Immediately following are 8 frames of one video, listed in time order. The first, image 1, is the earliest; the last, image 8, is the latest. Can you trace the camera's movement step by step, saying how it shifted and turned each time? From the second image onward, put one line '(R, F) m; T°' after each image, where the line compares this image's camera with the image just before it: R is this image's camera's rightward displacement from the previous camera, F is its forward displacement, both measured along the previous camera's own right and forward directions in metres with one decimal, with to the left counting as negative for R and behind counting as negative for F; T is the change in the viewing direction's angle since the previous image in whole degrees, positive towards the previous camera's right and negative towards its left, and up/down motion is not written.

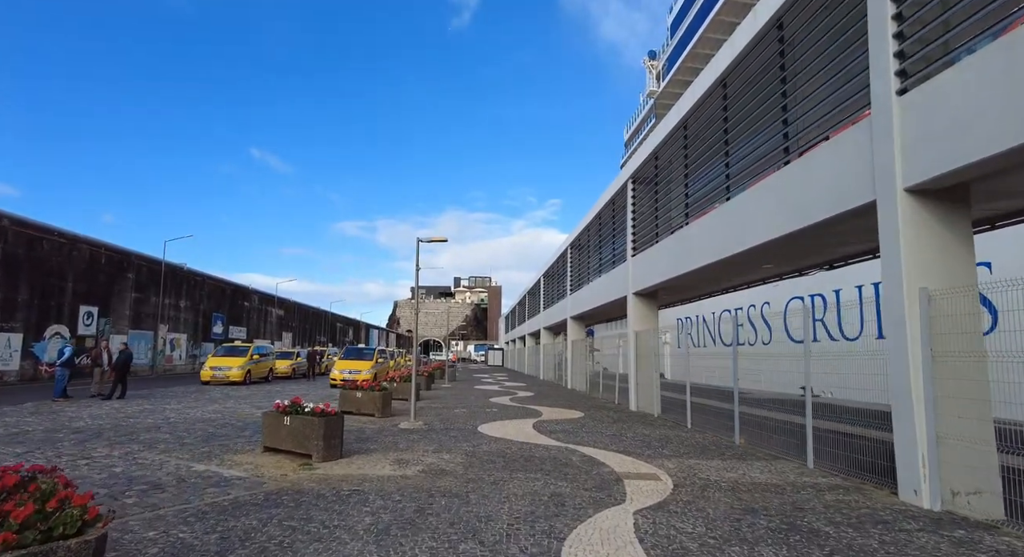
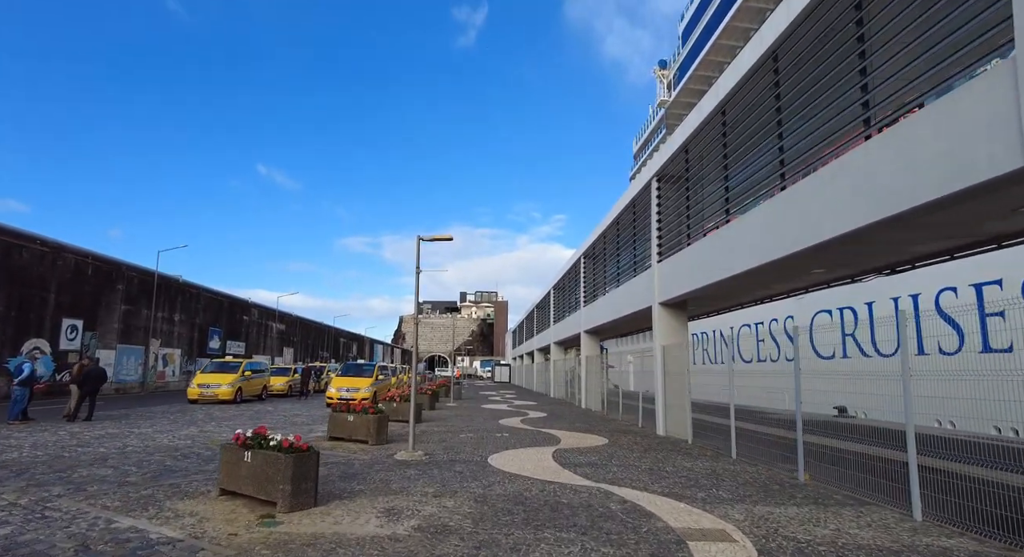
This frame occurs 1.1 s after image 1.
(-0.2, +1.6) m; -1°
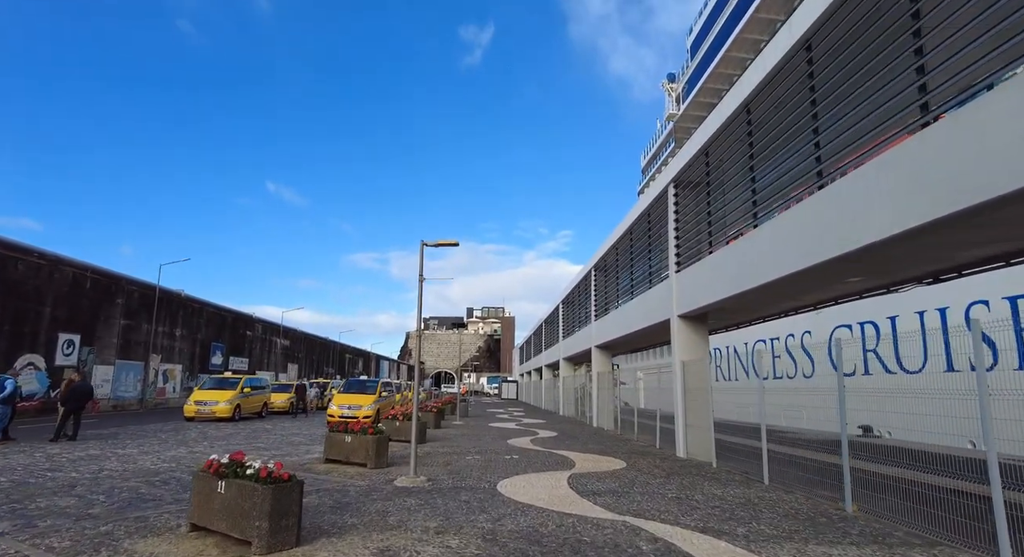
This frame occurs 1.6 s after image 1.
(-0.1, +0.8) m; -1°
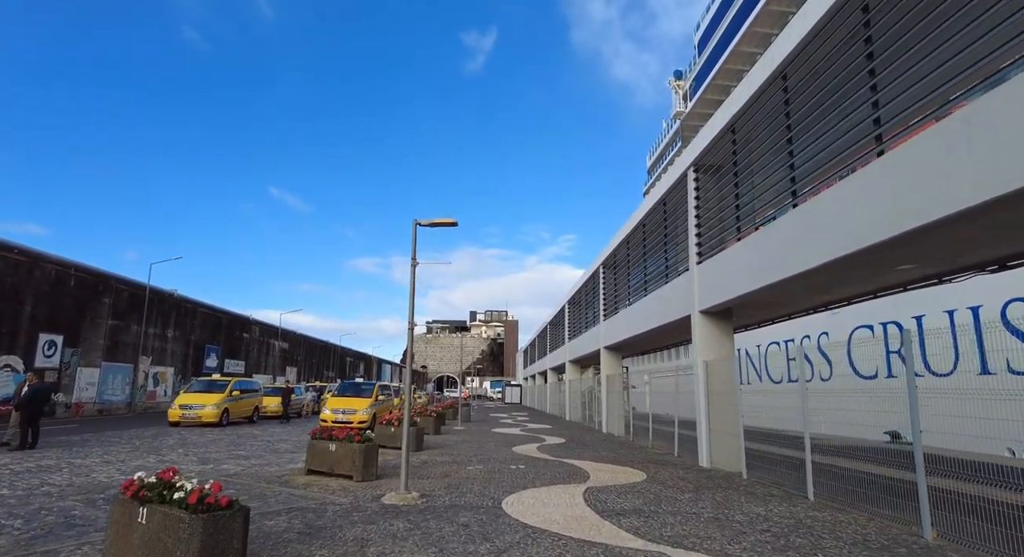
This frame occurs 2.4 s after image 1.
(-0.1, +1.2) m; 0°
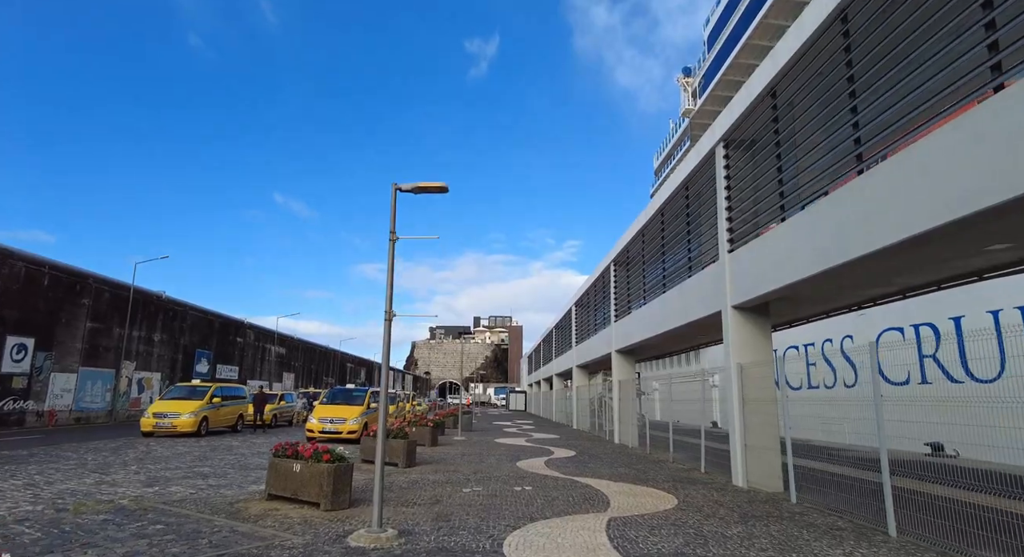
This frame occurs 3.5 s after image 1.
(0.0, +1.6) m; 0°
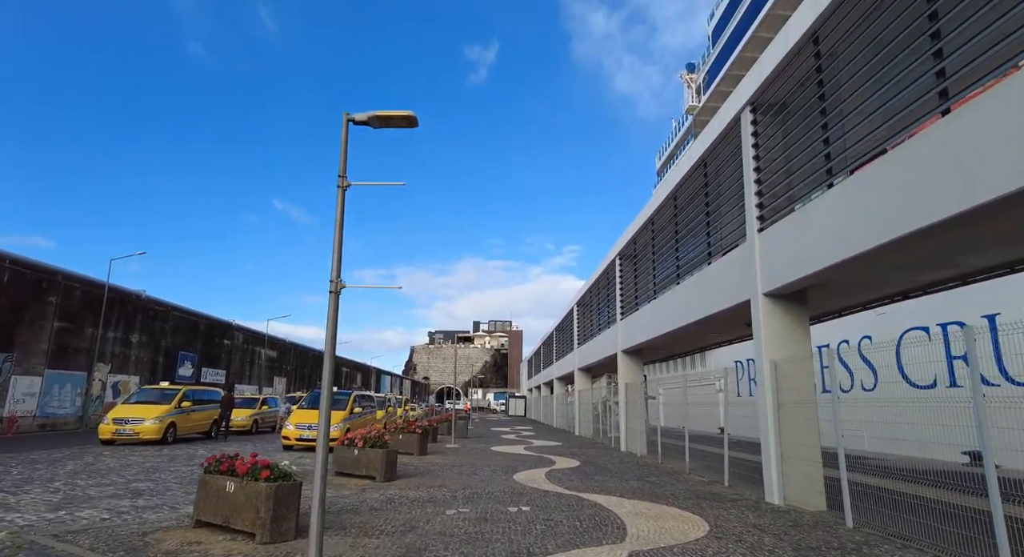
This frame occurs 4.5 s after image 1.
(+0.1, +1.5) m; 0°
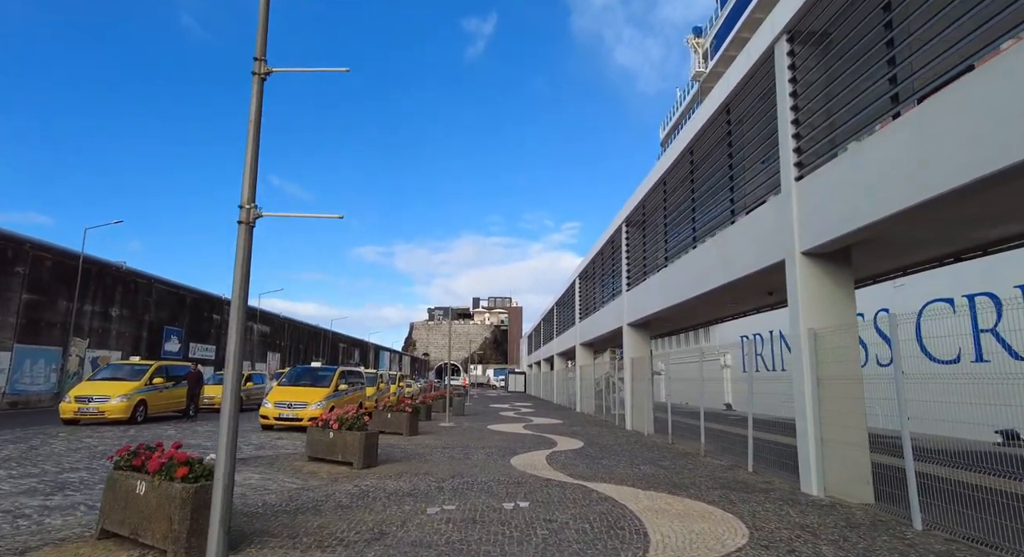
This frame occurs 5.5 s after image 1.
(+0.1, +1.4) m; 0°
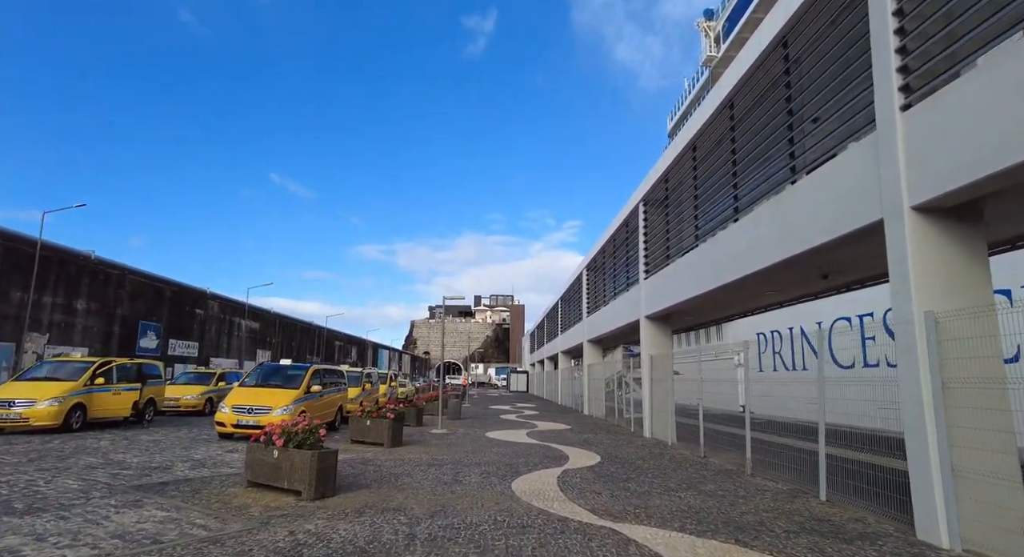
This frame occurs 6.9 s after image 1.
(0.0, +2.2) m; 0°
